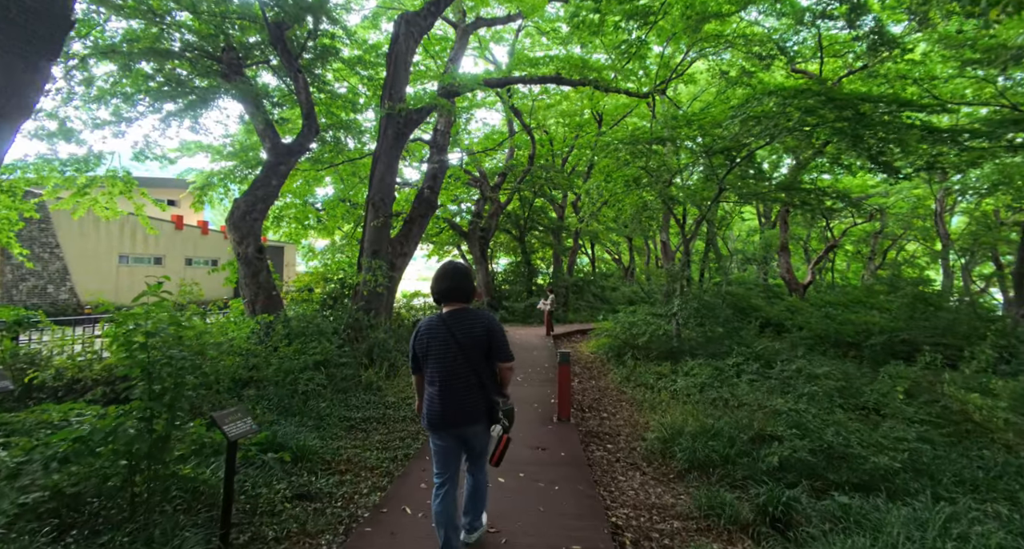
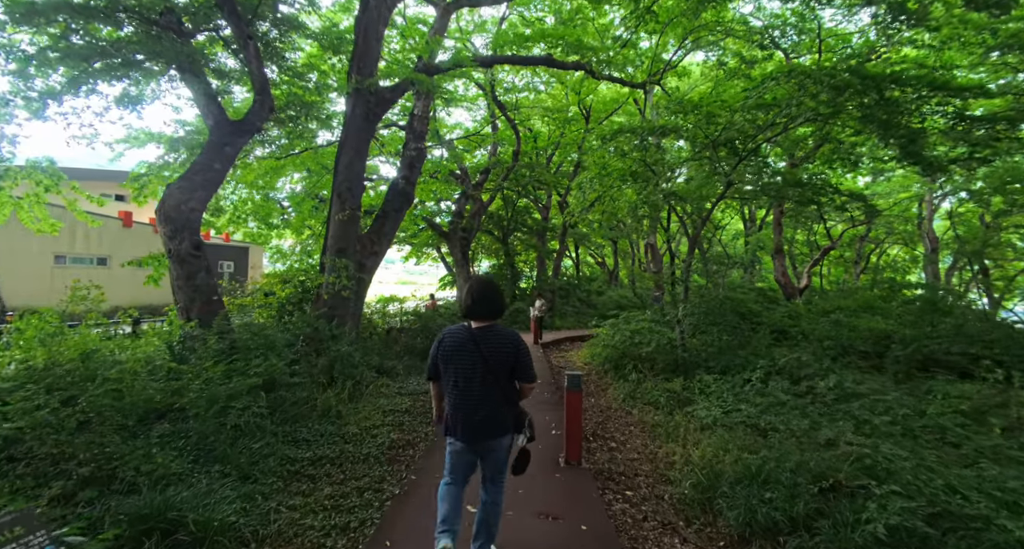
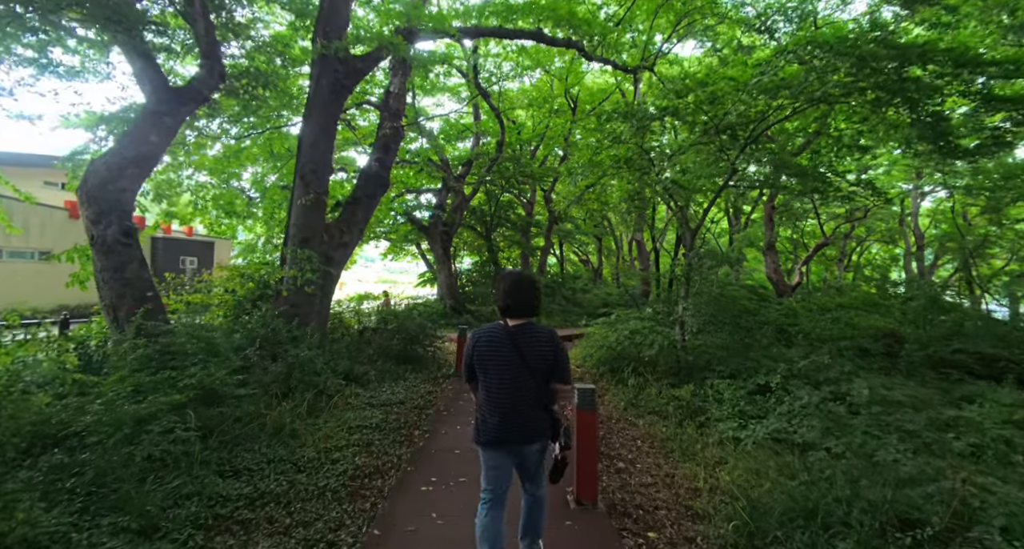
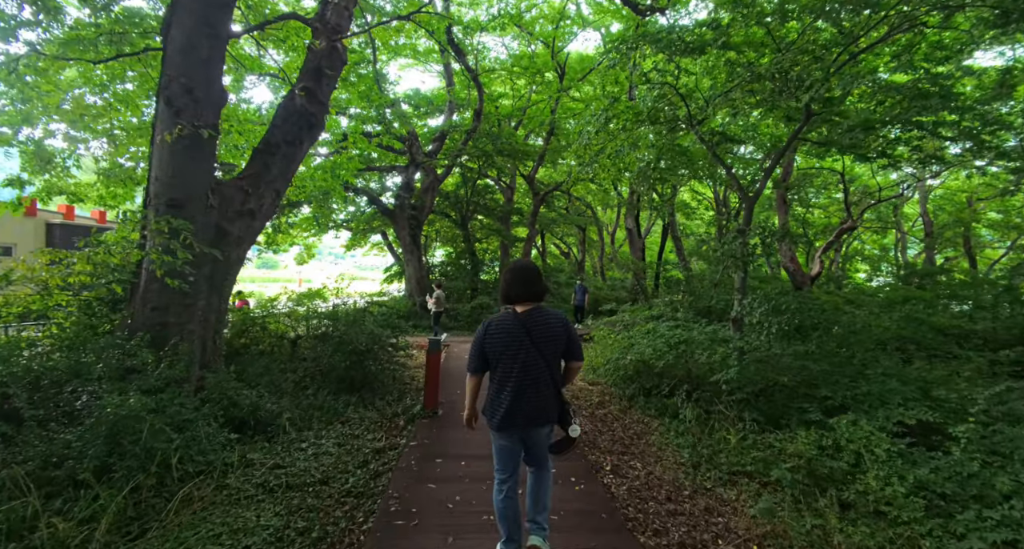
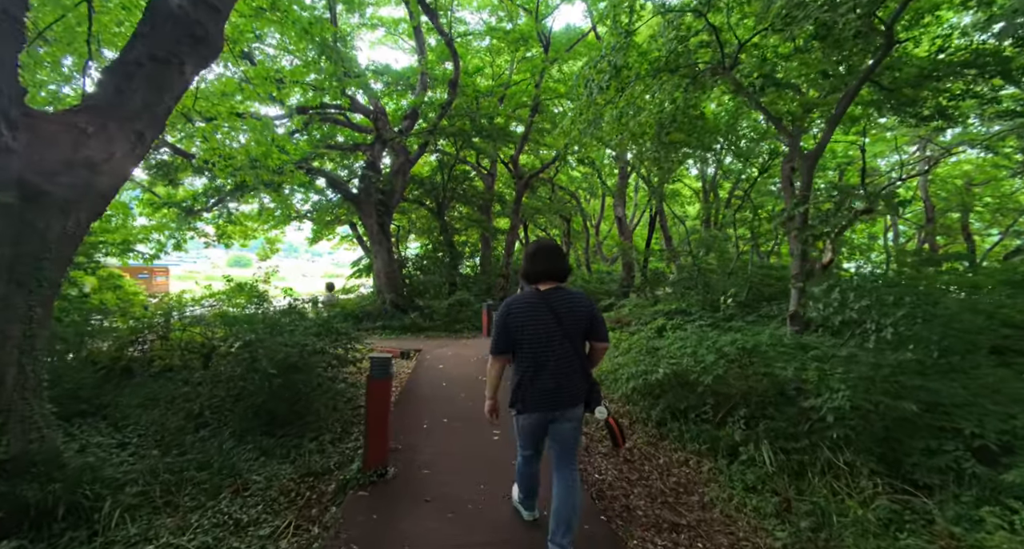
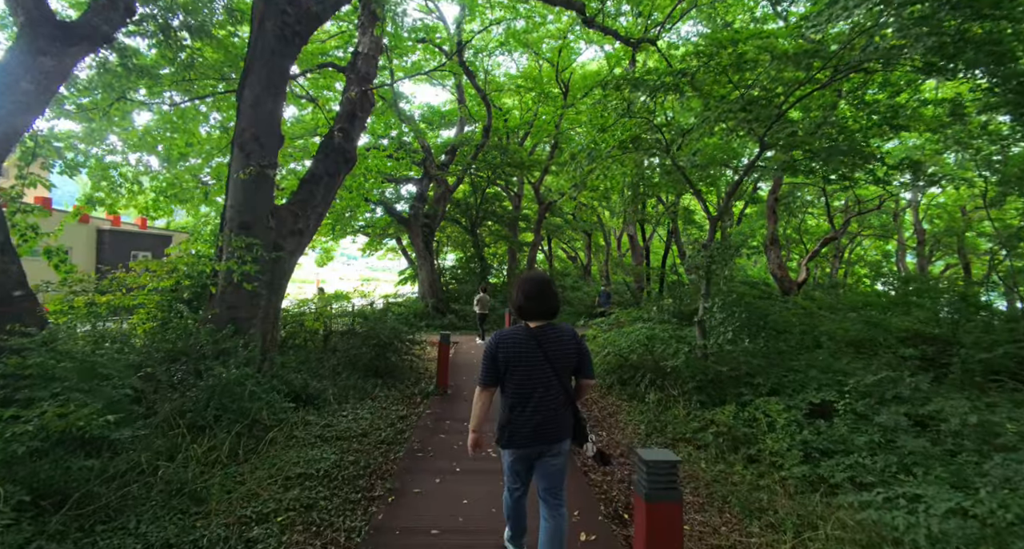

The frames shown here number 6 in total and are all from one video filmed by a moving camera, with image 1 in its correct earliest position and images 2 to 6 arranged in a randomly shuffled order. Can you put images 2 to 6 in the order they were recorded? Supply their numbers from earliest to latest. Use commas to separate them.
2, 3, 6, 4, 5
